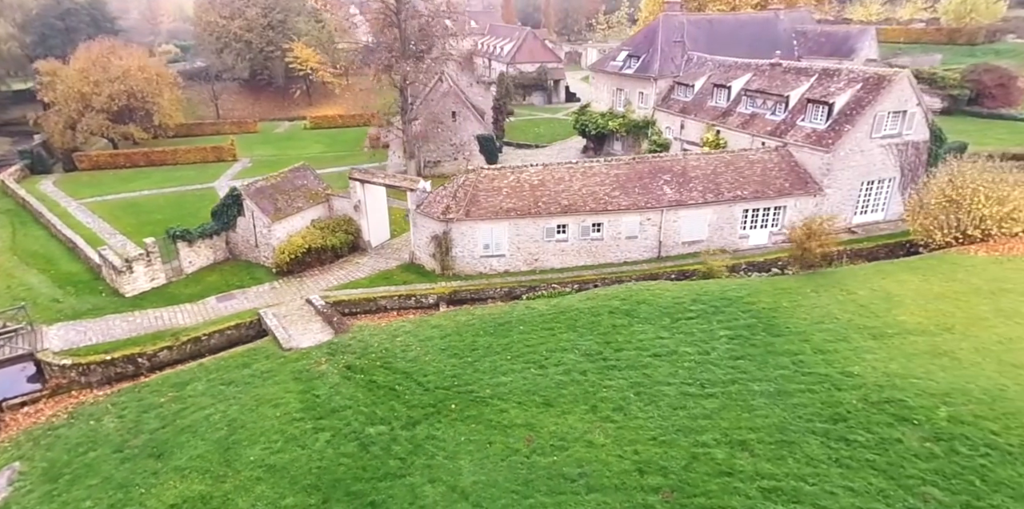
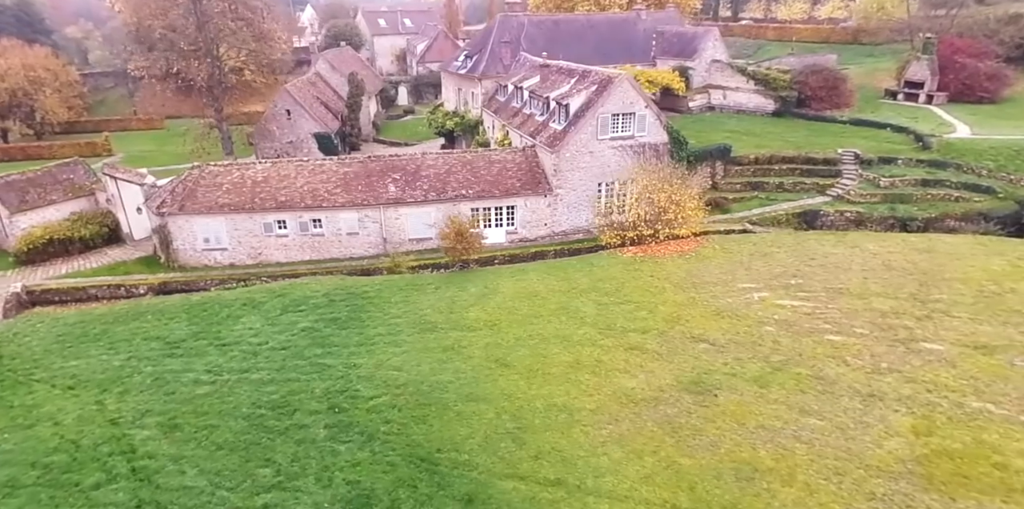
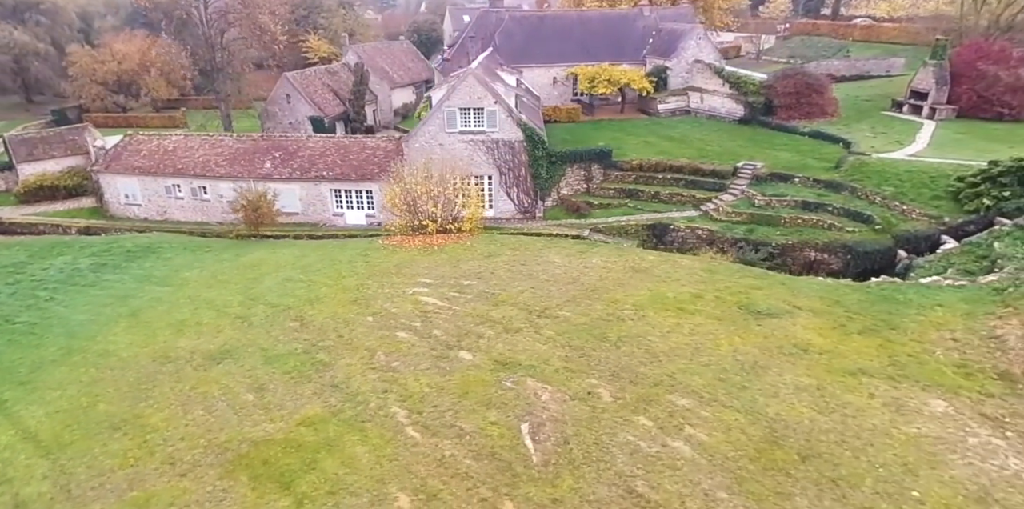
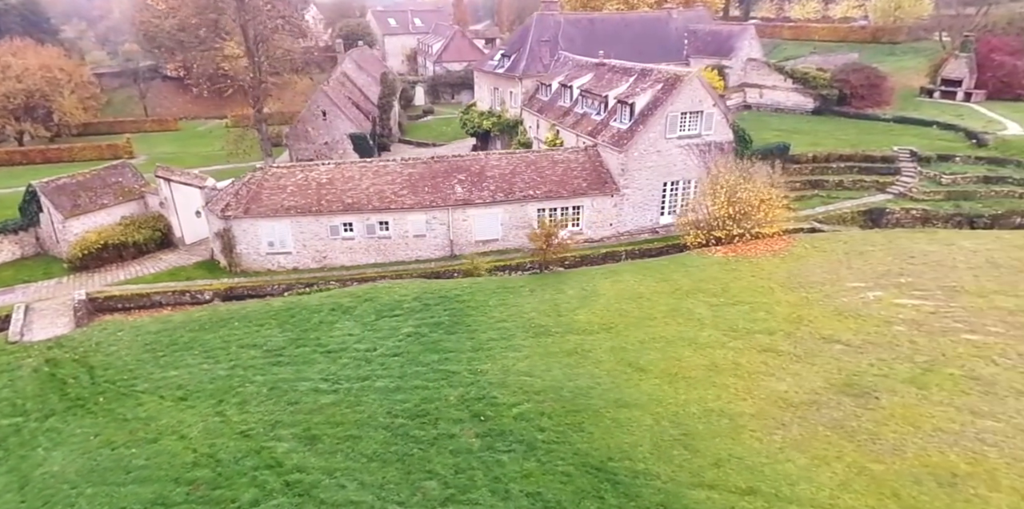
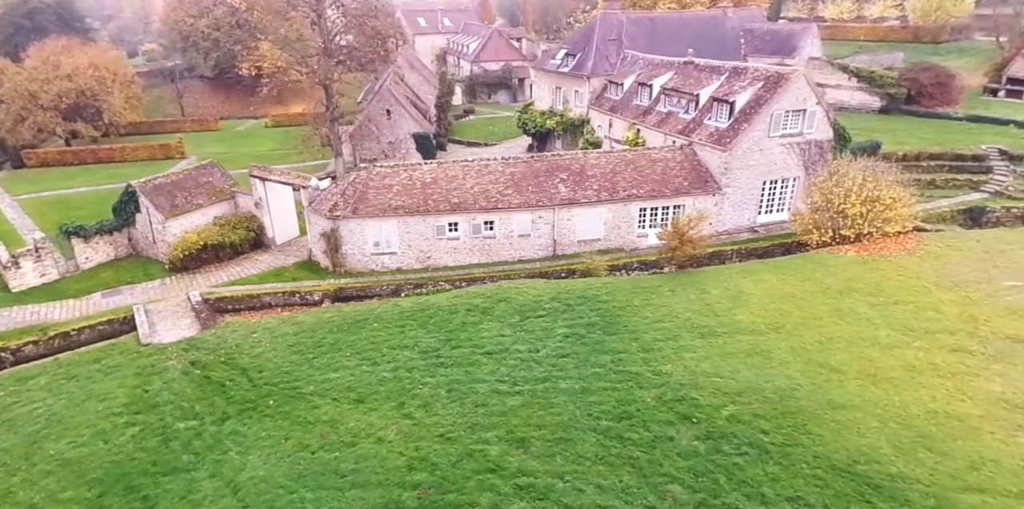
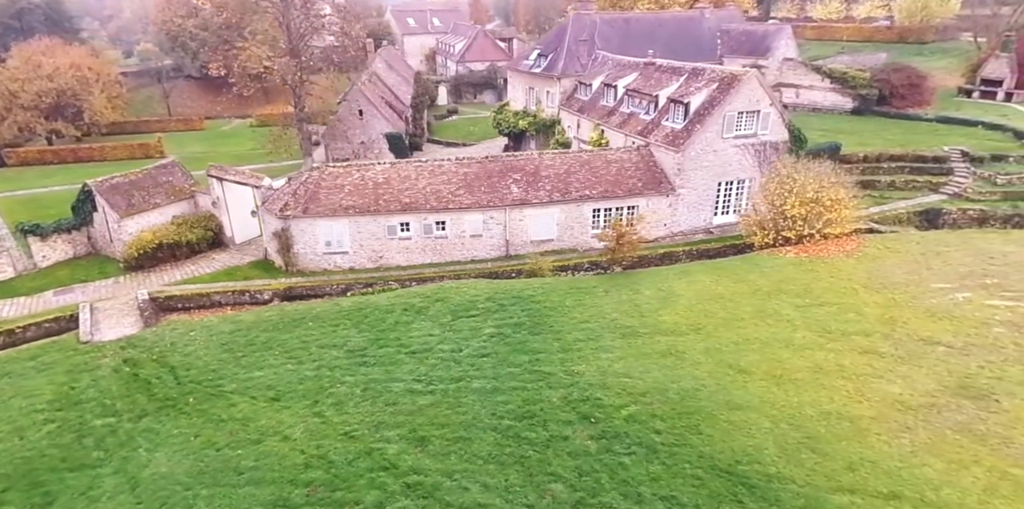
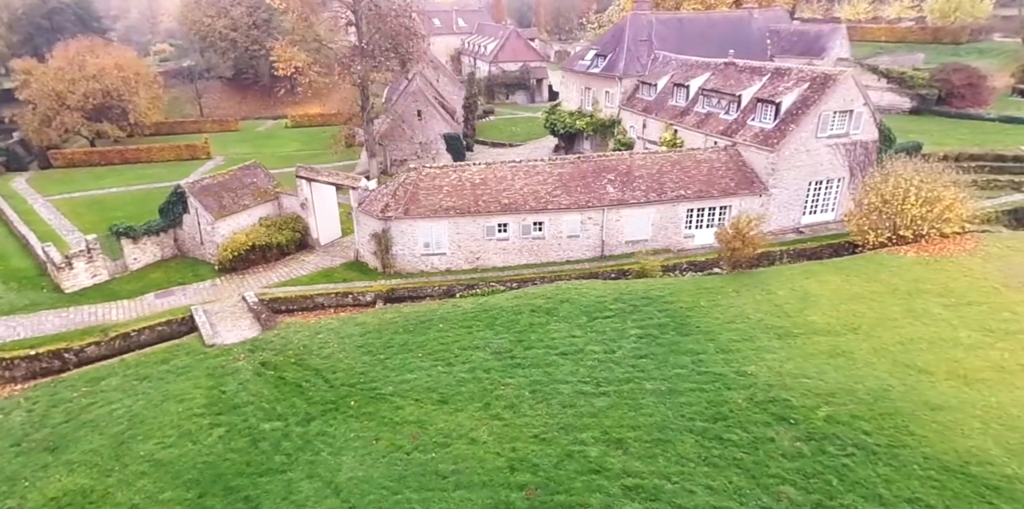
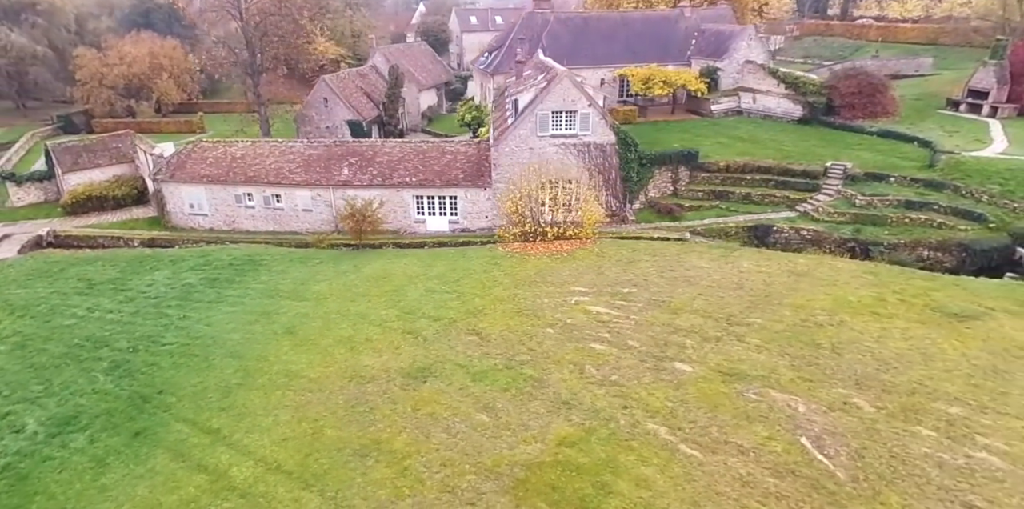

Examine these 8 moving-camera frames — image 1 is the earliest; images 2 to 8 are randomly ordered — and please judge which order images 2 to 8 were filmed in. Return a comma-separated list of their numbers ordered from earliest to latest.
7, 5, 6, 4, 2, 8, 3
